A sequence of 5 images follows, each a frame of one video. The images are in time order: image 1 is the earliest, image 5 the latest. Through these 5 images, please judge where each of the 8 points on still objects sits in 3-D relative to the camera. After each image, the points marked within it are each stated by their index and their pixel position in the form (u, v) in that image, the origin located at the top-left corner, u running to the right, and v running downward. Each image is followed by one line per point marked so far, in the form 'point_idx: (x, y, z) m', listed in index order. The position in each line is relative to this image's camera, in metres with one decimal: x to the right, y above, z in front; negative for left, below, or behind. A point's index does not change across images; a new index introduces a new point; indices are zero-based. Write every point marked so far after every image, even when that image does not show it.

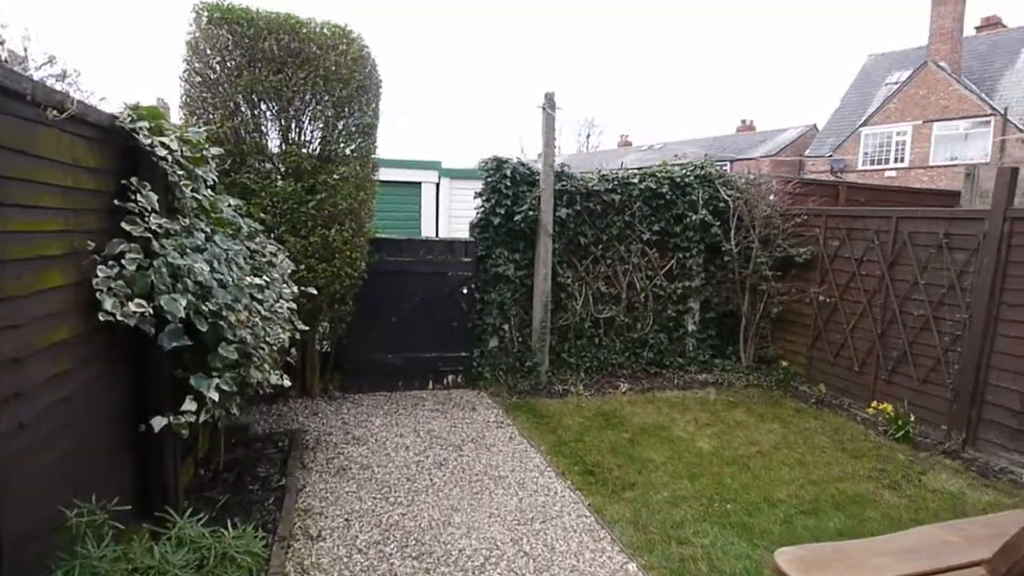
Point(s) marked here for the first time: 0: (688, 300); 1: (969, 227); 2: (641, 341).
0: (+2.0, -0.1, +6.4) m
1: (+3.8, +0.5, +4.6) m
2: (+1.4, -0.6, +6.3) m
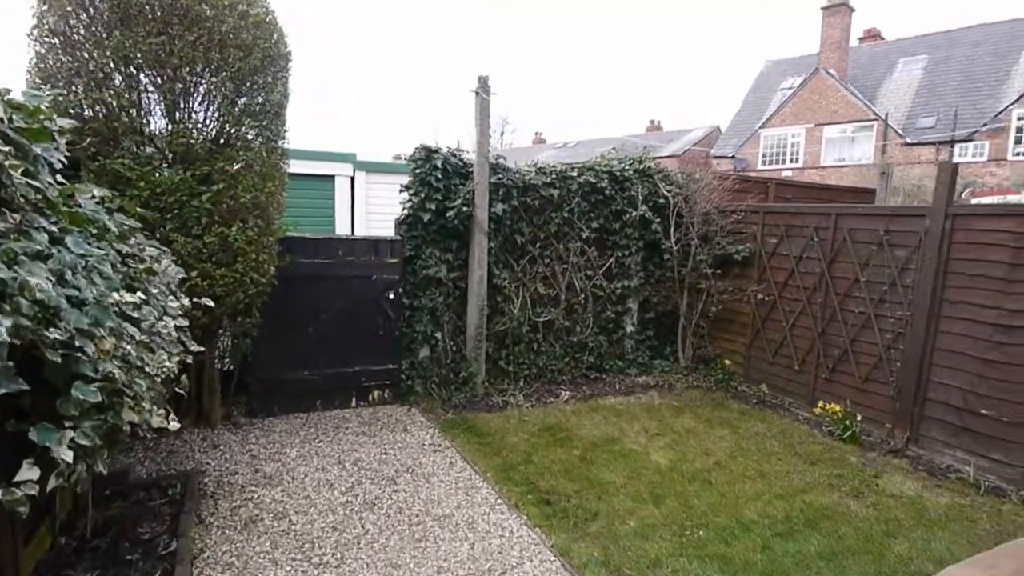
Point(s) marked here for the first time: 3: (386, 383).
0: (+1.2, -0.1, +6.2) m
1: (+3.3, +0.5, +4.7) m
2: (+0.7, -0.6, +5.9) m
3: (-1.1, -0.9, +5.1) m
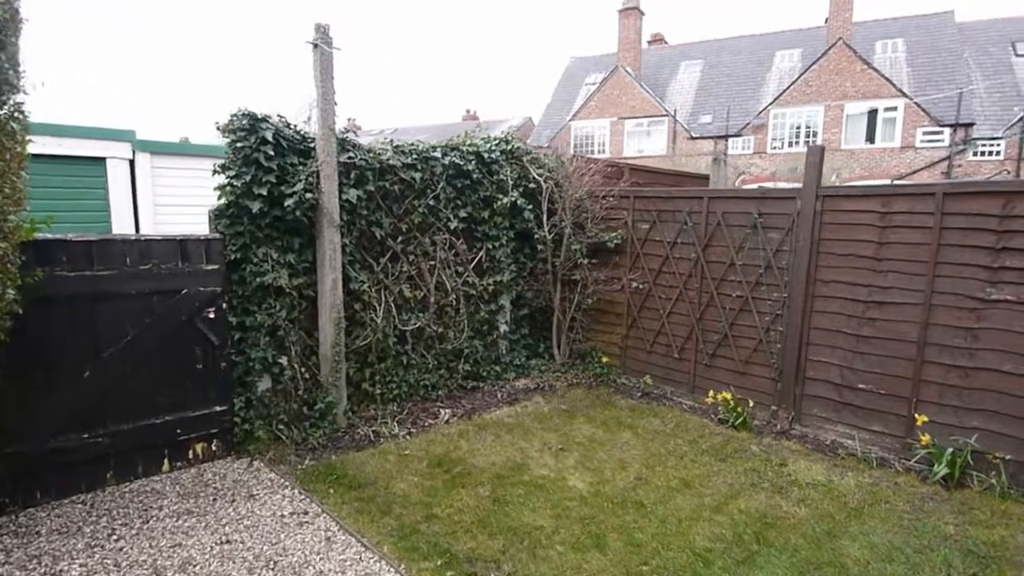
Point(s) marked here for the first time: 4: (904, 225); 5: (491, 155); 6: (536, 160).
0: (-0.1, -0.1, +5.5) m
1: (+2.2, +0.7, +4.7) m
2: (-0.5, -0.6, +5.2) m
3: (-2.0, -1.0, +3.8) m
4: (+2.8, +0.5, +4.1) m
5: (-0.2, +1.2, +5.2) m
6: (+0.2, +1.2, +5.5) m
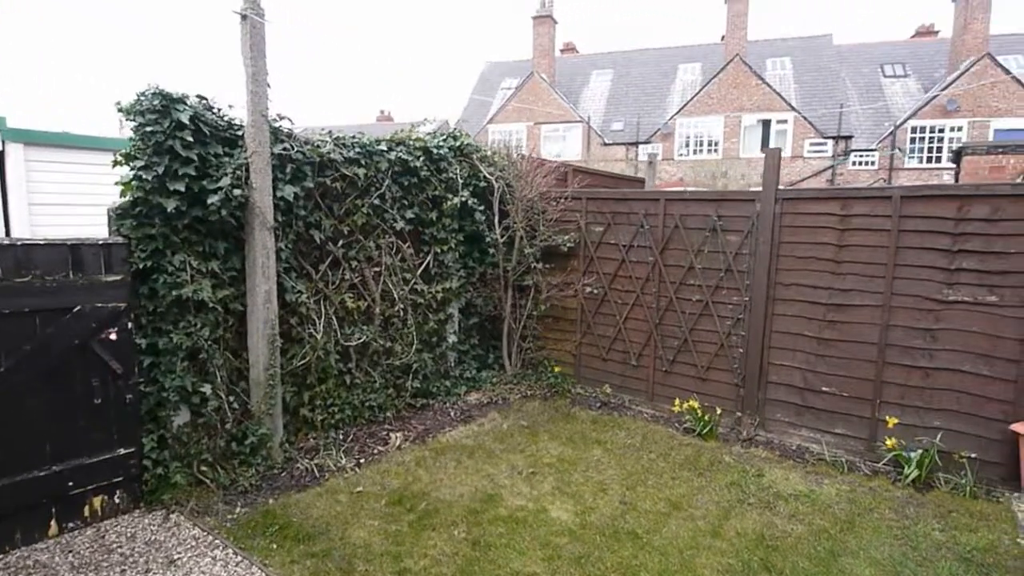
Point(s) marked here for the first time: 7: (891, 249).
0: (-0.6, -0.2, +5.1) m
1: (+1.9, +0.6, +4.6) m
2: (-0.9, -0.7, +4.7) m
3: (-2.2, -1.1, +3.1) m
4: (+2.5, +0.4, +4.1) m
5: (-0.6, +1.2, +4.7) m
6: (-0.2, +1.2, +5.2) m
7: (+2.7, +0.3, +4.0) m
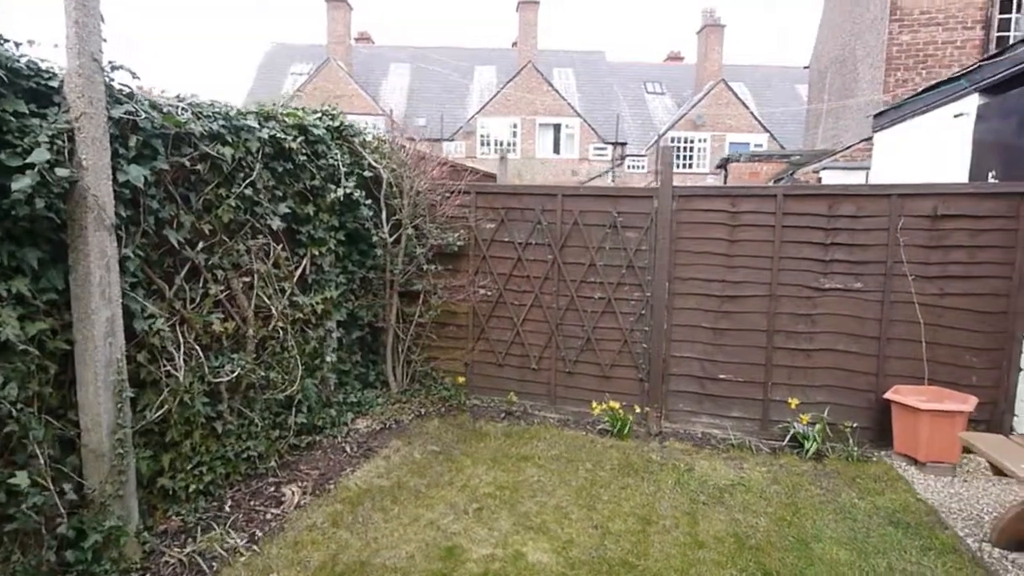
0: (-1.4, -0.2, +4.2) m
1: (+1.0, +0.7, +4.6) m
2: (-1.5, -0.7, +3.7) m
3: (-2.1, -1.2, +1.8) m
4: (+1.9, +0.5, +4.4) m
5: (-1.3, +1.1, +3.9) m
6: (-1.1, +1.1, +4.4) m
7: (+2.0, +0.3, +4.3) m
